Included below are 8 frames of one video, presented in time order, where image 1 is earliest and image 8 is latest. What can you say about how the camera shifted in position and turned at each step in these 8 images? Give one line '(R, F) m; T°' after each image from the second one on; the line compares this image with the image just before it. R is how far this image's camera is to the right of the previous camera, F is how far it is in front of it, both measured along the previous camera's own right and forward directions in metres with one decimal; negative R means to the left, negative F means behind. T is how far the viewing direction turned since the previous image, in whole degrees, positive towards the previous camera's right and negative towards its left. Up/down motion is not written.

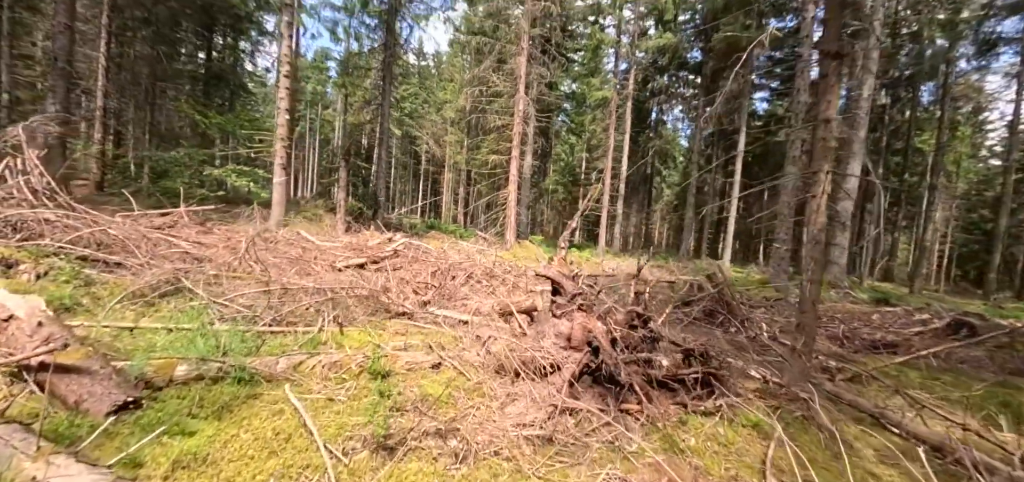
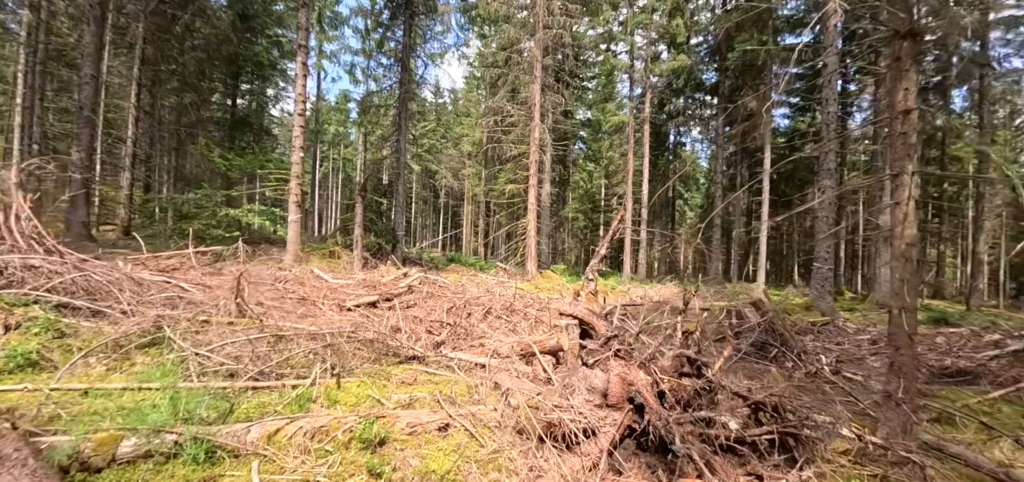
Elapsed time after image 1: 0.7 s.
(0.0, +0.4) m; -3°
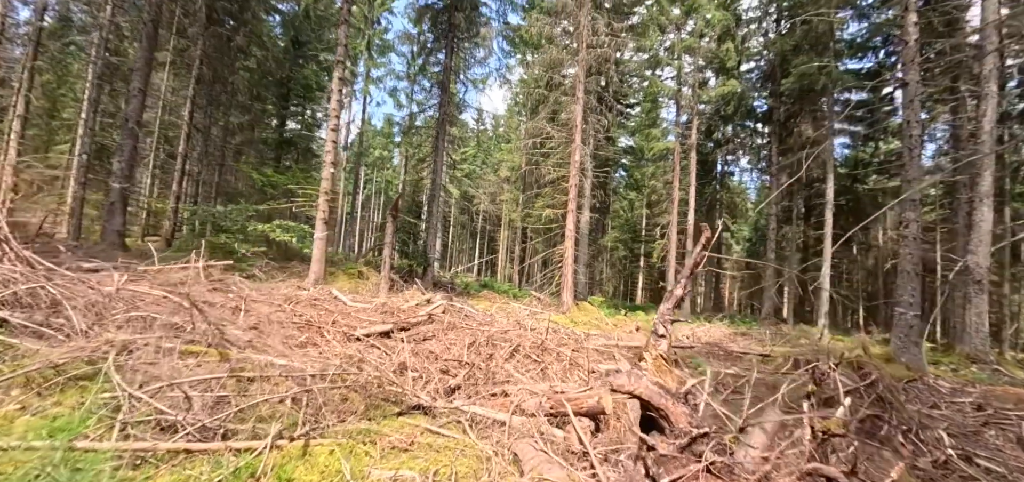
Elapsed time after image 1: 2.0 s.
(0.0, +0.7) m; -5°
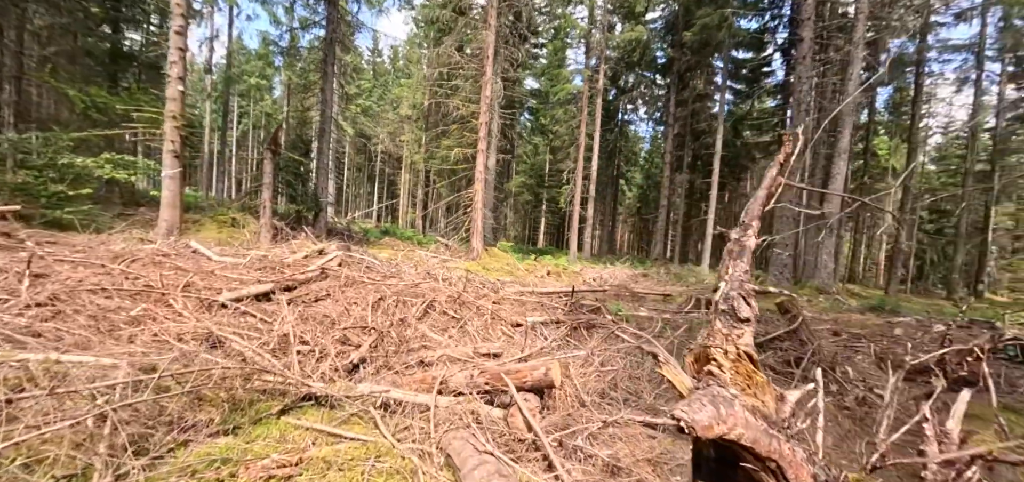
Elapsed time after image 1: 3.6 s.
(-0.1, +0.7) m; +13°
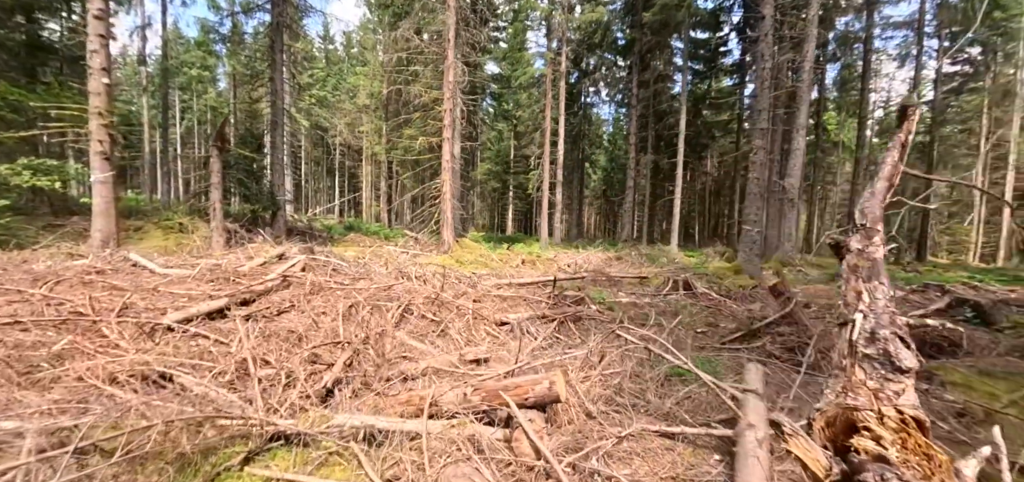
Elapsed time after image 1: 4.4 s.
(-0.1, +0.3) m; +4°
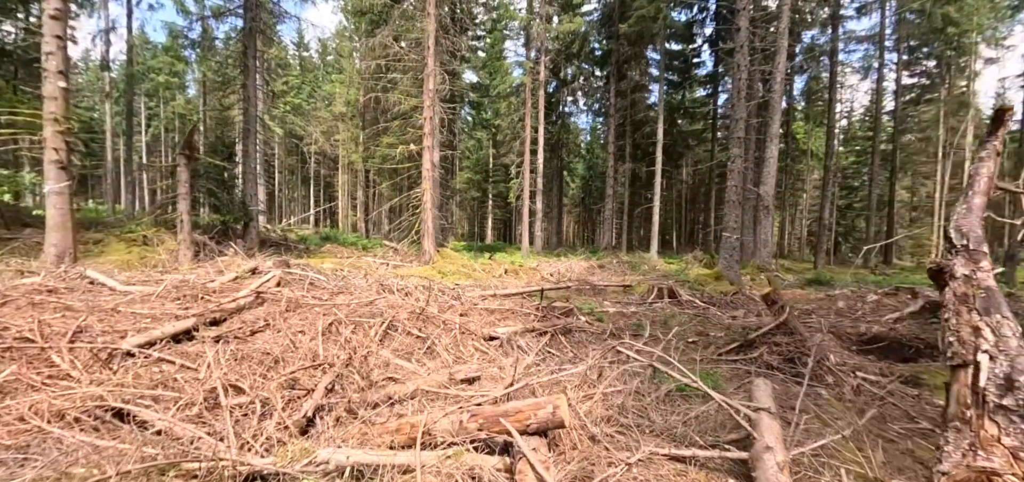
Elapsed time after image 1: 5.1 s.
(-0.1, +0.1) m; +3°
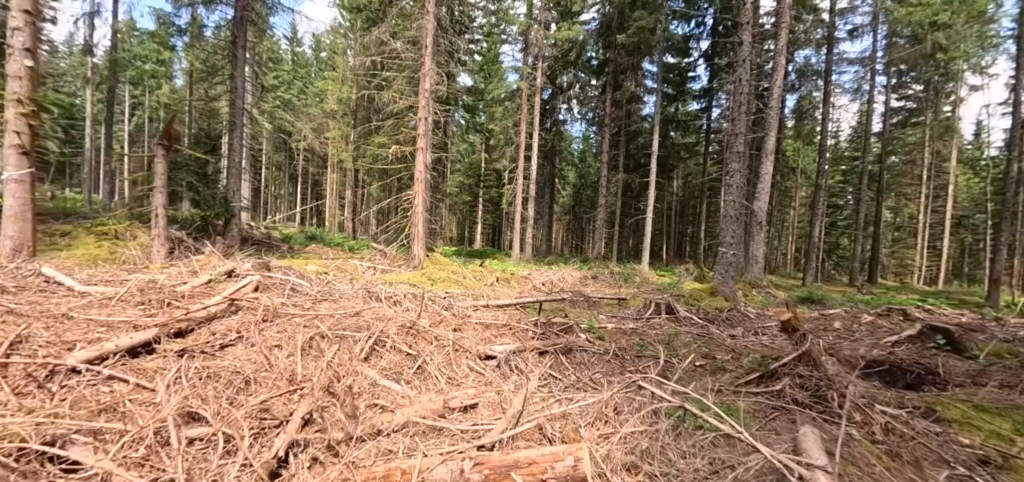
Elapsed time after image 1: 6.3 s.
(-0.1, +0.3) m; +2°
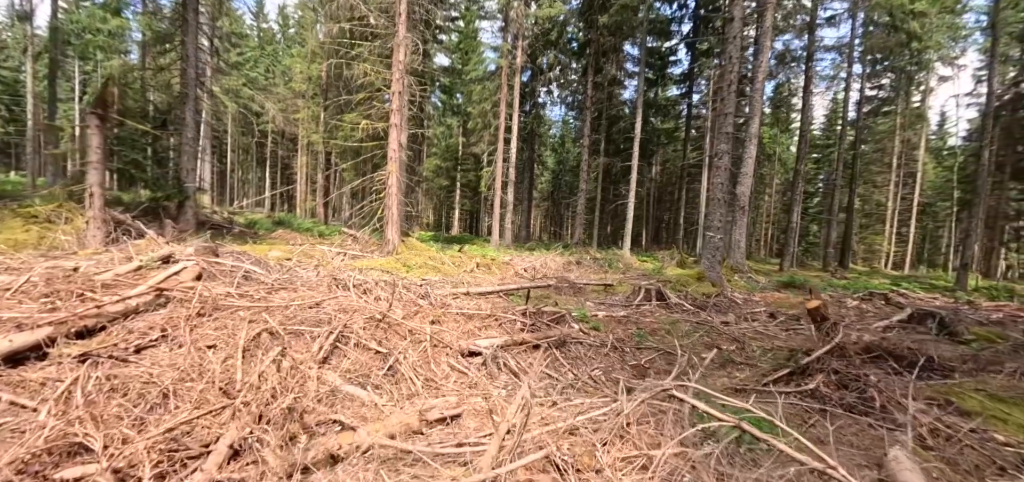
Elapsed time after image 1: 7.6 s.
(-0.1, +0.5) m; +3°
